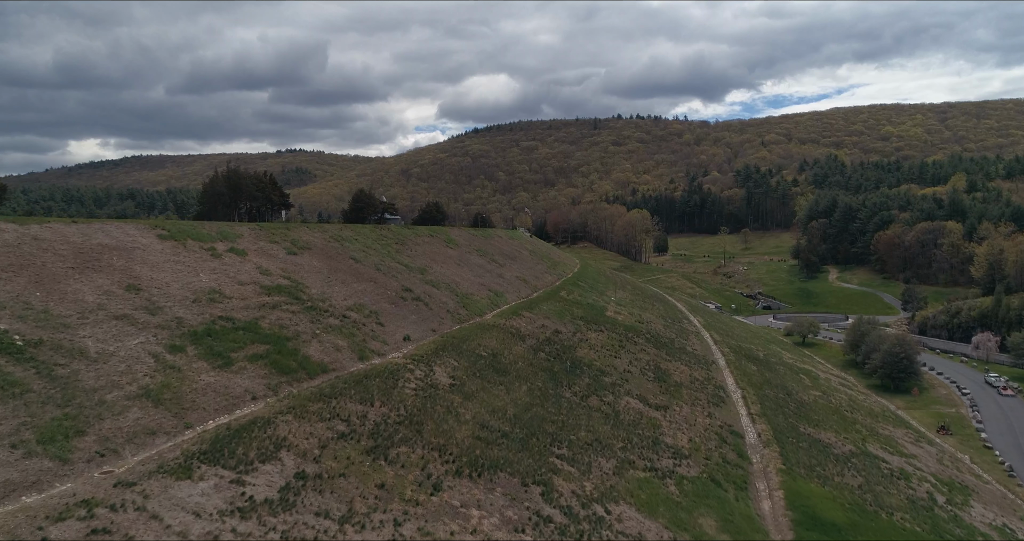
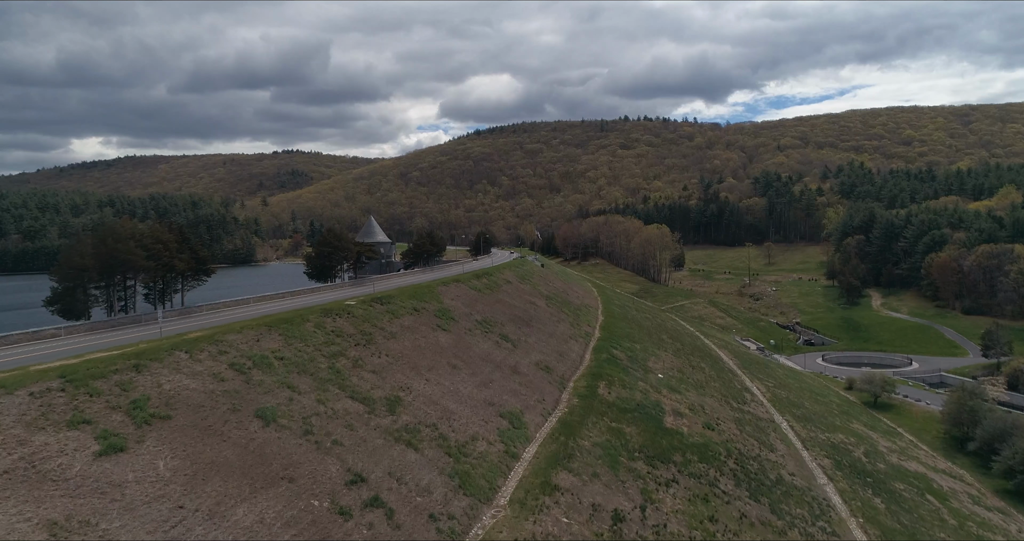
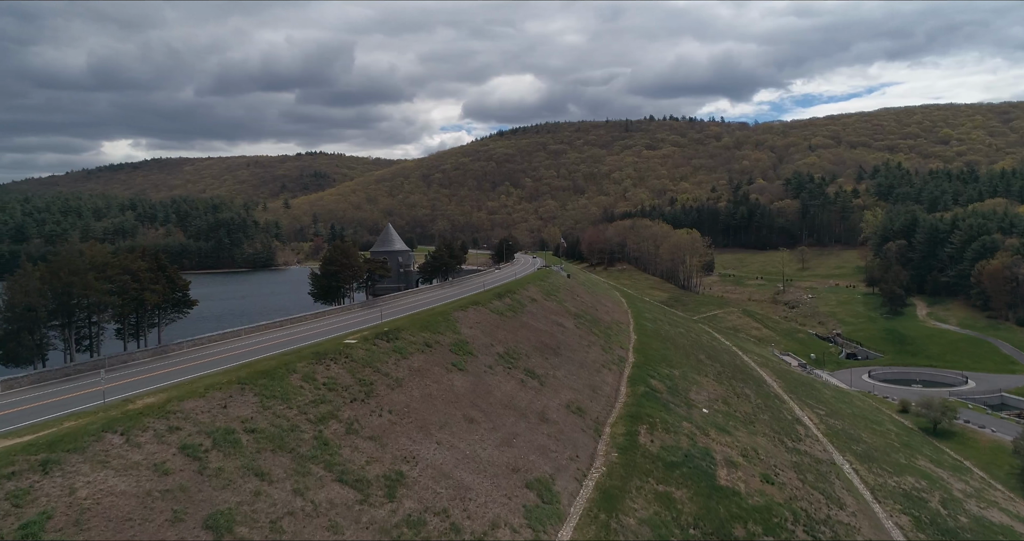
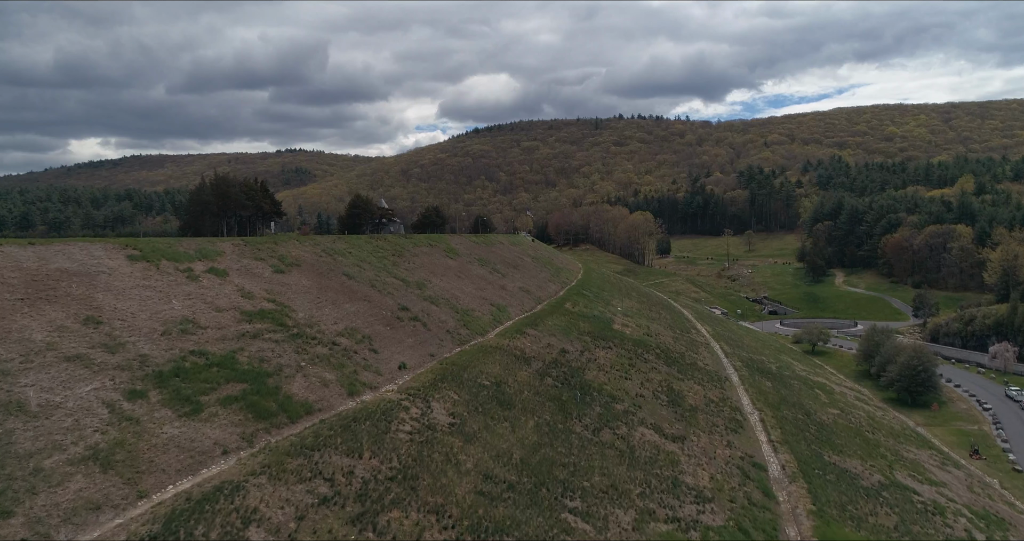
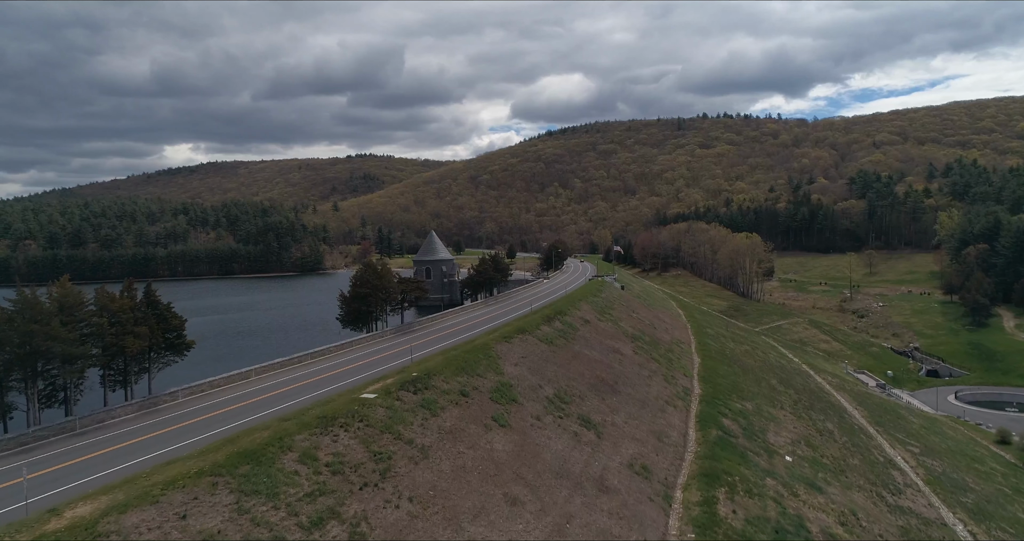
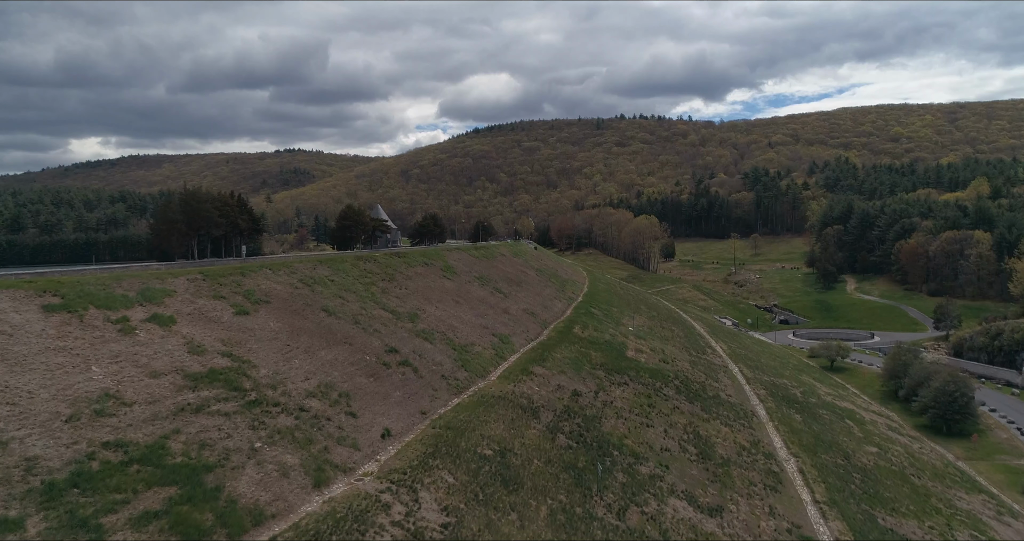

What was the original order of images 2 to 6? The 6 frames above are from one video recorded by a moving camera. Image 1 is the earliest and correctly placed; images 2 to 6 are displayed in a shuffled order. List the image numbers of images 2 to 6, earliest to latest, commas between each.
4, 6, 2, 3, 5
